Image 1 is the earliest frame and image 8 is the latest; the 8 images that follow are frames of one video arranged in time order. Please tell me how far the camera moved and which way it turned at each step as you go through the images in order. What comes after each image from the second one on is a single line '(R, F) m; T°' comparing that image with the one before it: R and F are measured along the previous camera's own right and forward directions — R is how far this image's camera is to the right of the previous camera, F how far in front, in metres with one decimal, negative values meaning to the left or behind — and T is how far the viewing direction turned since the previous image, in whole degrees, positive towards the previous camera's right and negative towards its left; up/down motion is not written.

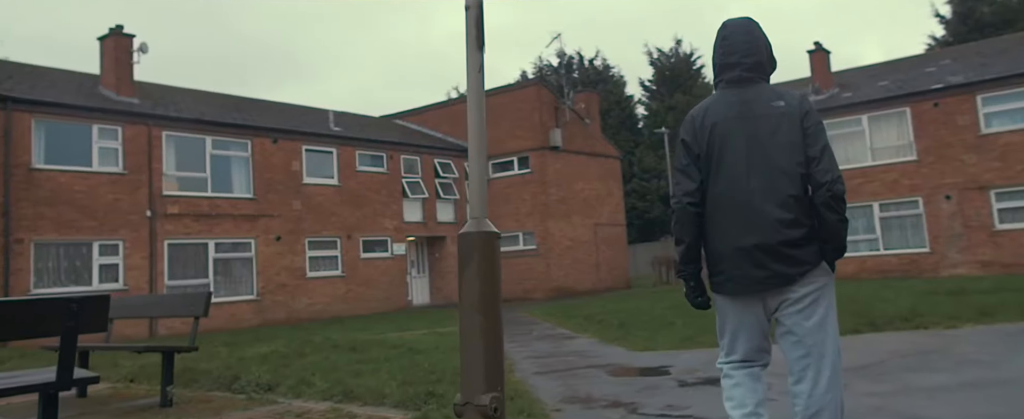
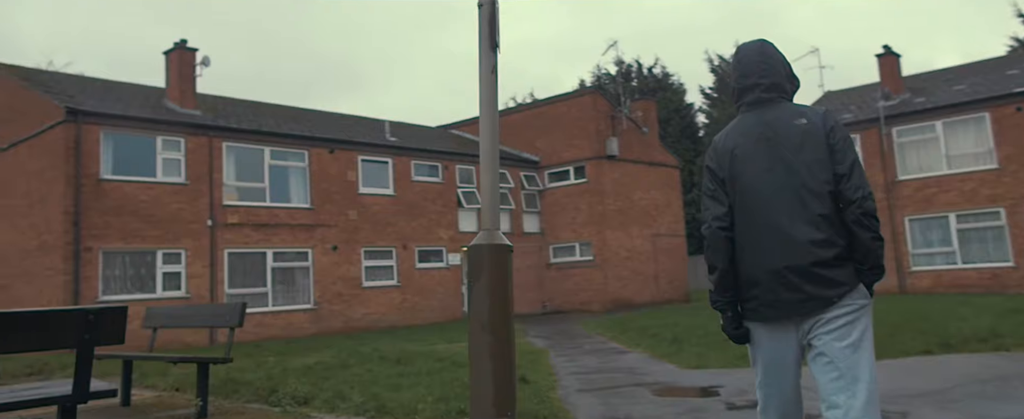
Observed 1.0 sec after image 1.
(+0.2, +0.2) m; -5°
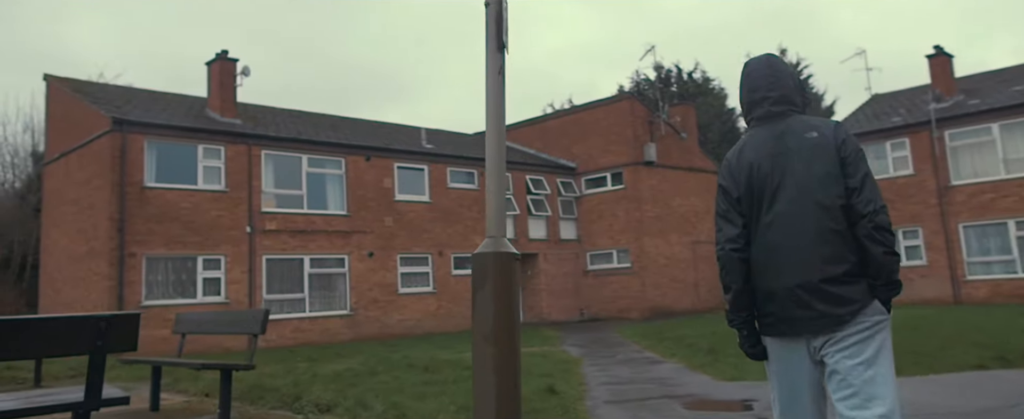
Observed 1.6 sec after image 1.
(+0.1, +0.1) m; -3°
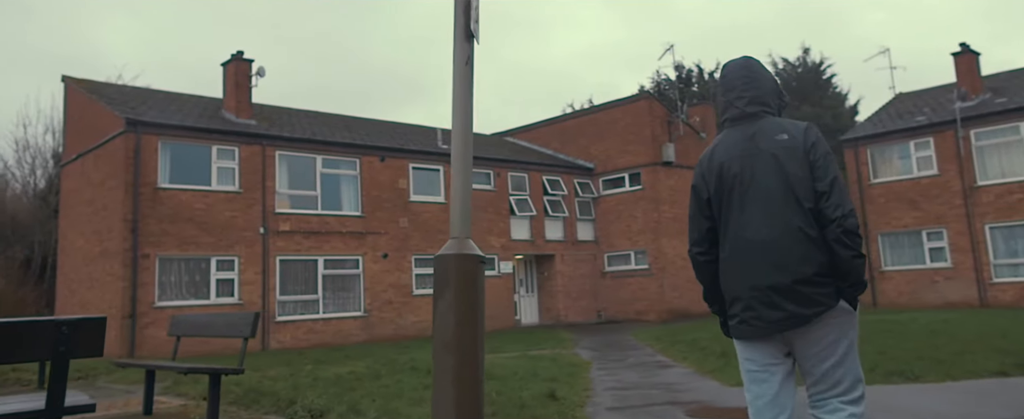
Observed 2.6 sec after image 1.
(+0.2, +0.2) m; -2°
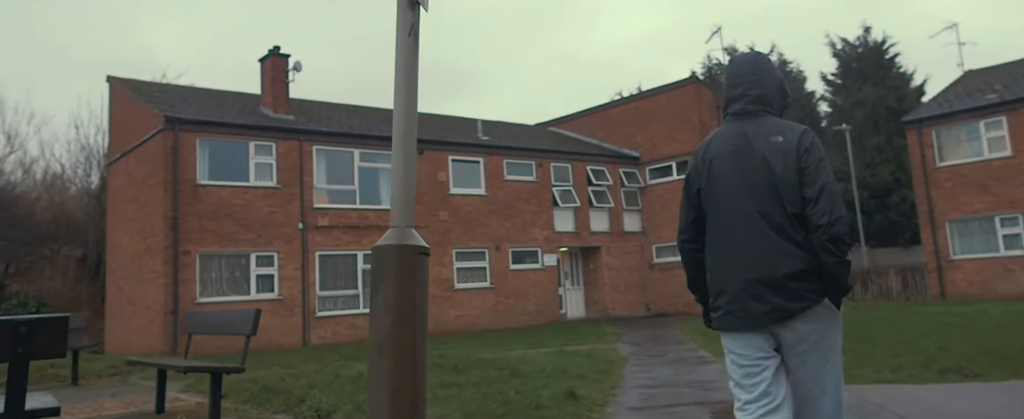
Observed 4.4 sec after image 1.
(+0.3, +0.5) m; -4°
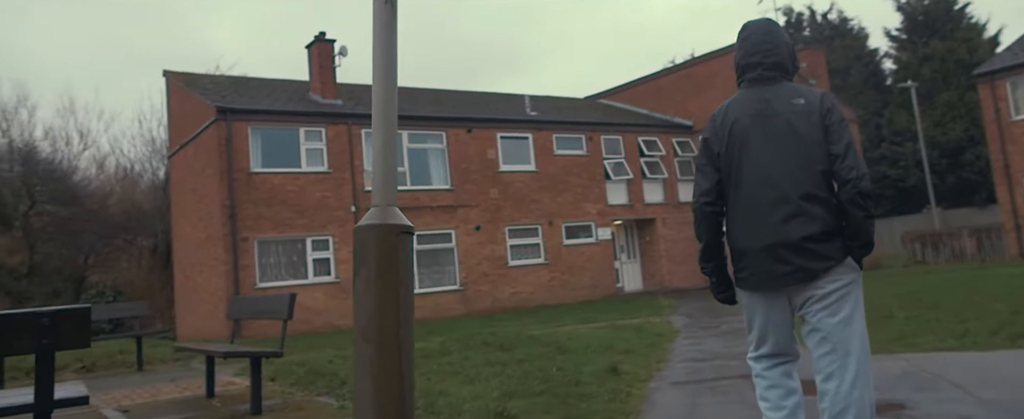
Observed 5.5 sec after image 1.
(+0.2, +0.1) m; -5°
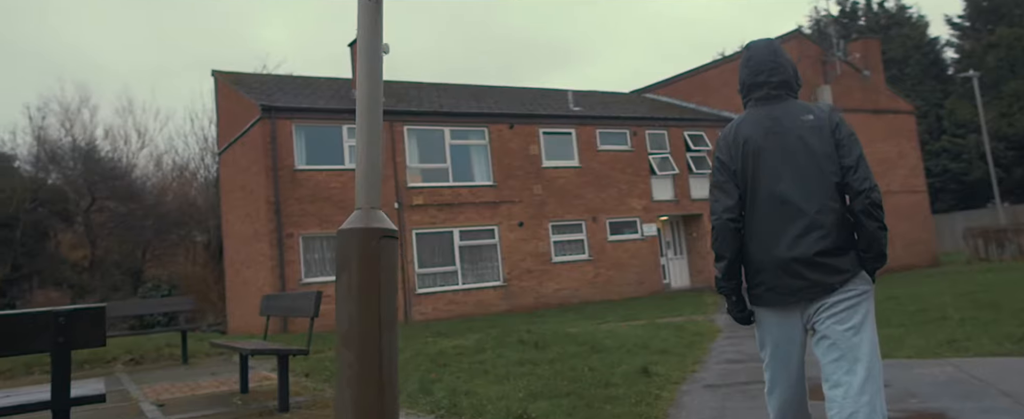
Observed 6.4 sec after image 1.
(+0.2, +0.1) m; -4°
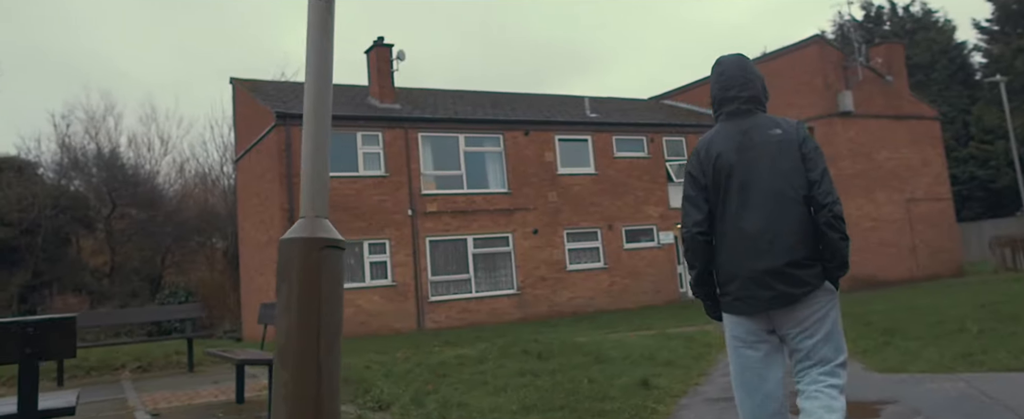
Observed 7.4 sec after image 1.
(+0.2, +0.1) m; -2°
